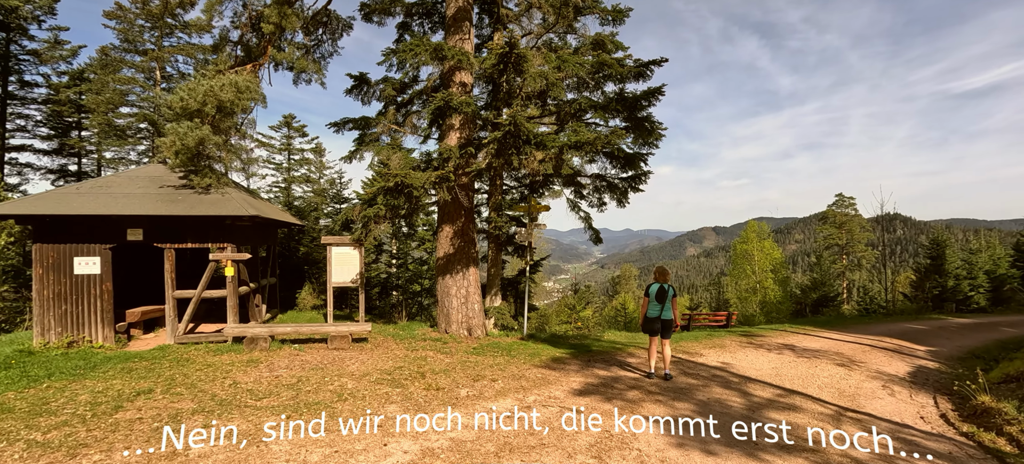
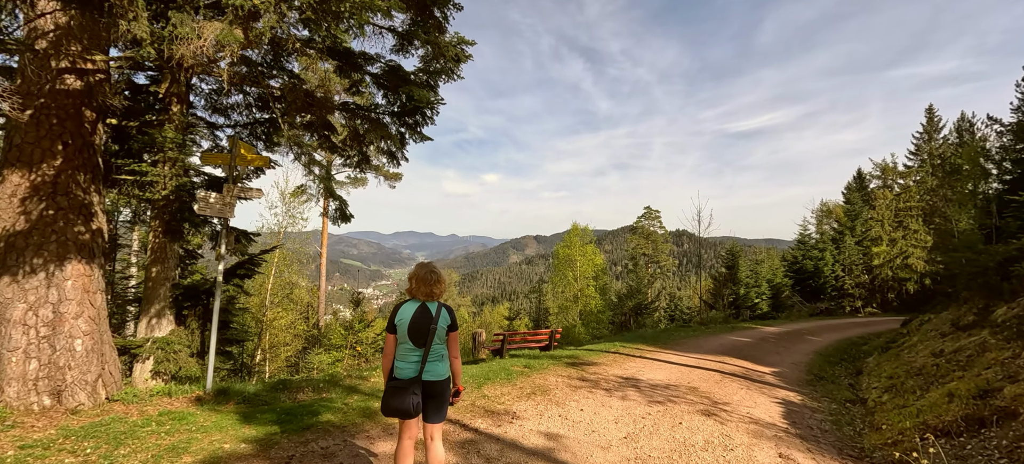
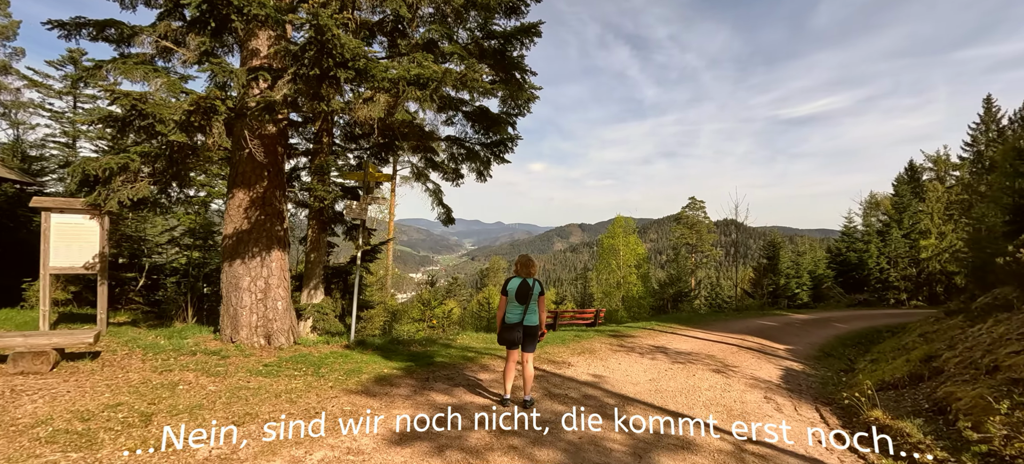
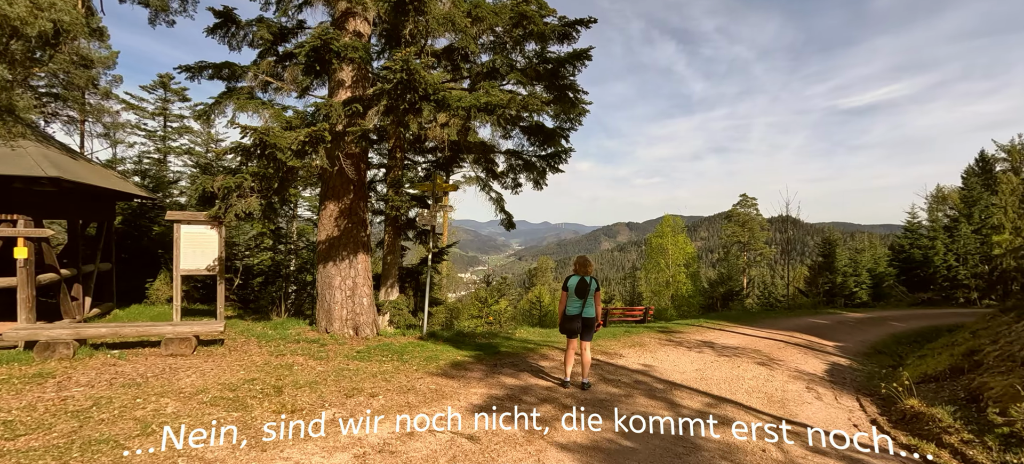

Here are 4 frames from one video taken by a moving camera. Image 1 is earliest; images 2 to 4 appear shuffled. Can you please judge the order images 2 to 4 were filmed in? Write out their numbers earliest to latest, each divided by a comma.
4, 3, 2
